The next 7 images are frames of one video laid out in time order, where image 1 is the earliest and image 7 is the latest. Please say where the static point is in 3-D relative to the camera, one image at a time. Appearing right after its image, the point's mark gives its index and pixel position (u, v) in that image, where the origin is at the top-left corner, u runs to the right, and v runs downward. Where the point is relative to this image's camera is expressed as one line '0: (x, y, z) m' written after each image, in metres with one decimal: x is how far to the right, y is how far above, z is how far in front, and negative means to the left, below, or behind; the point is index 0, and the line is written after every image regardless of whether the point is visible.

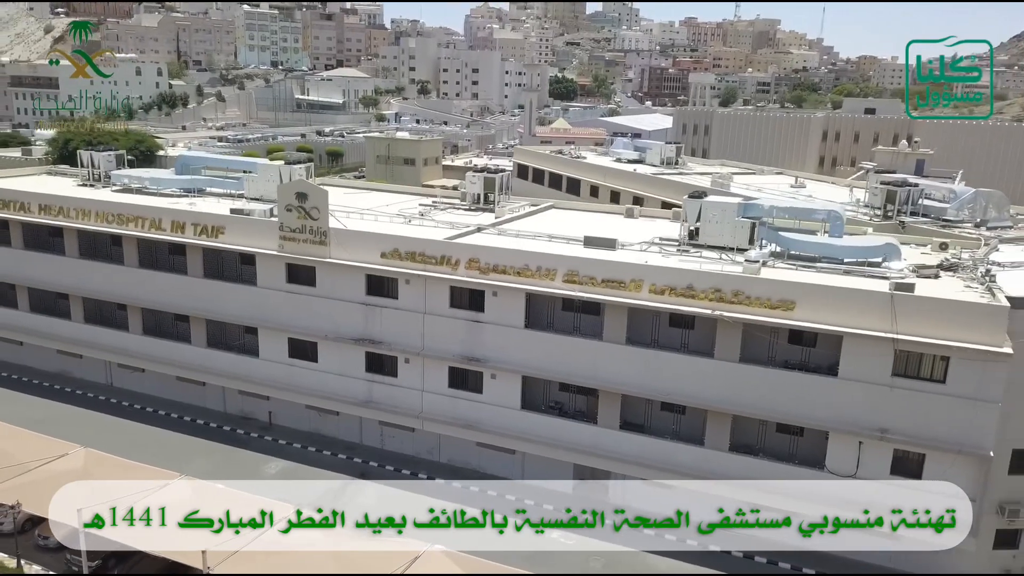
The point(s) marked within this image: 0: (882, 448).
0: (+9.7, -4.2, +19.4) m
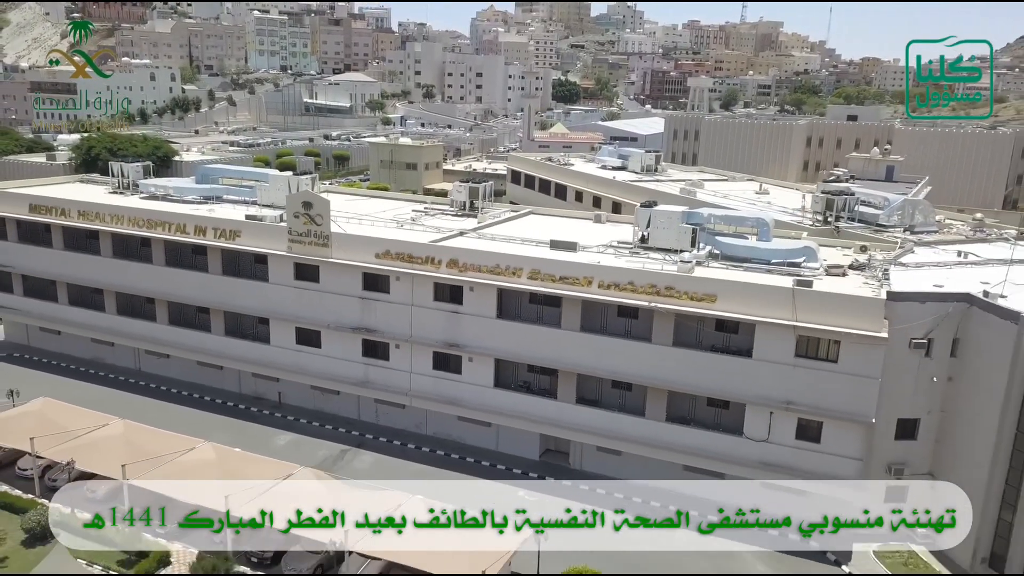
0: (+8.6, -4.1, +23.2) m
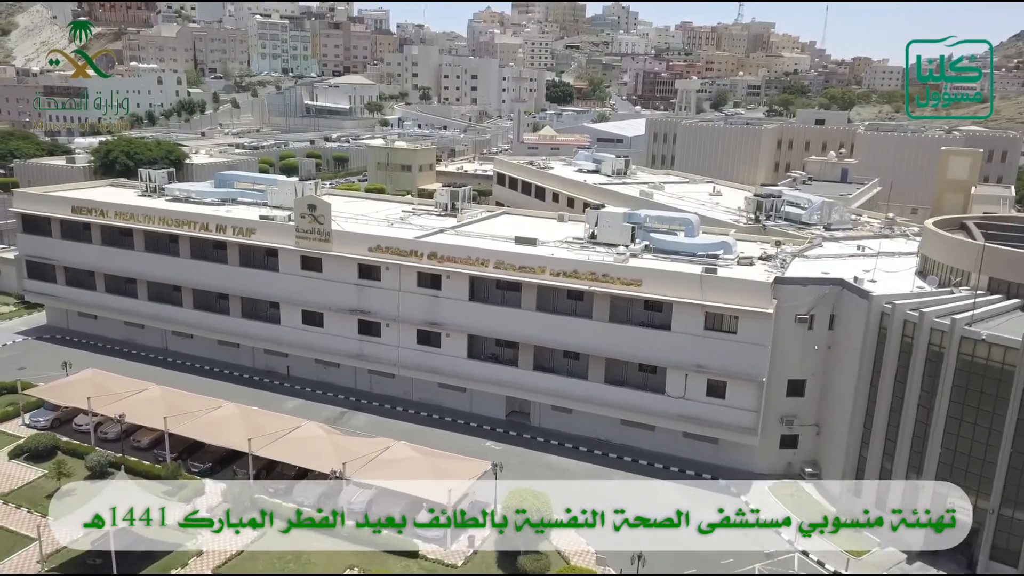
0: (+7.3, -3.6, +28.8) m
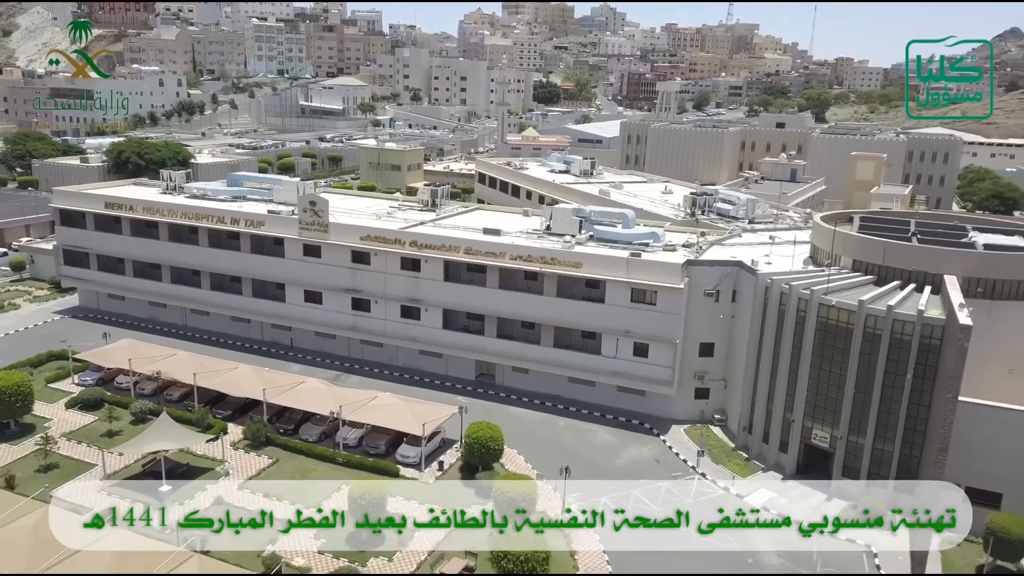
0: (+5.6, -2.6, +35.6) m
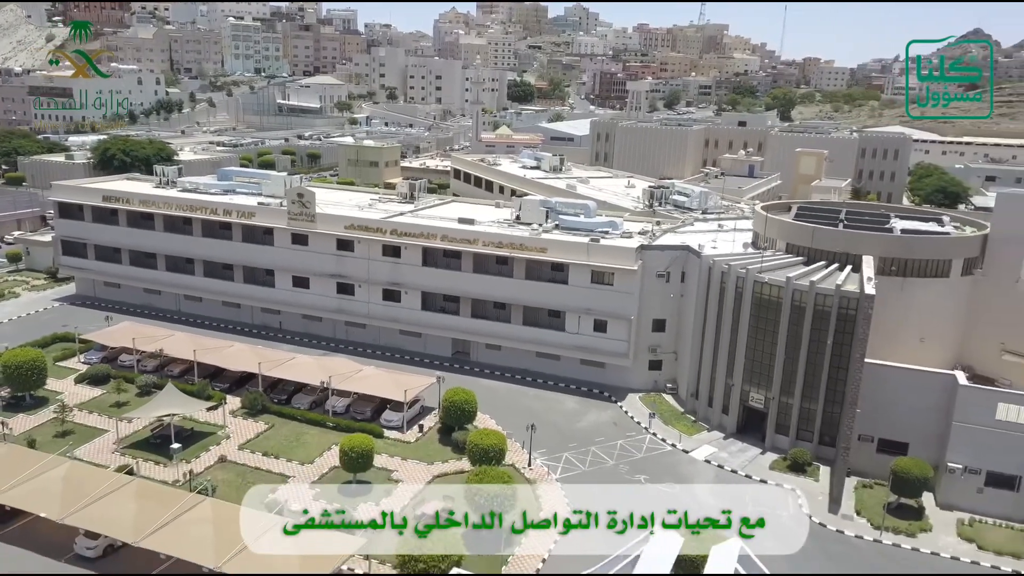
0: (+4.1, -1.7, +39.6) m
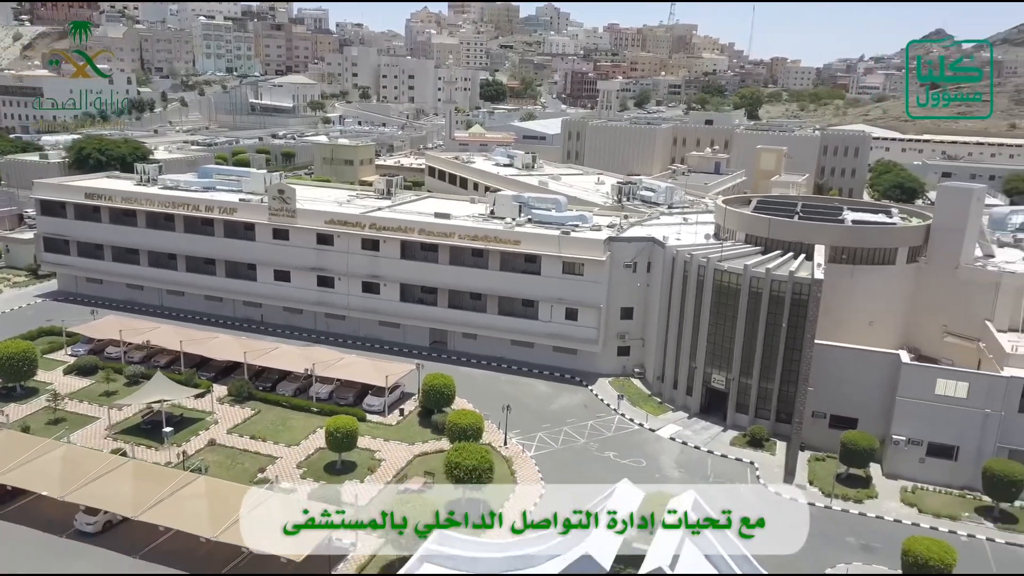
0: (+2.7, -1.1, +41.6) m
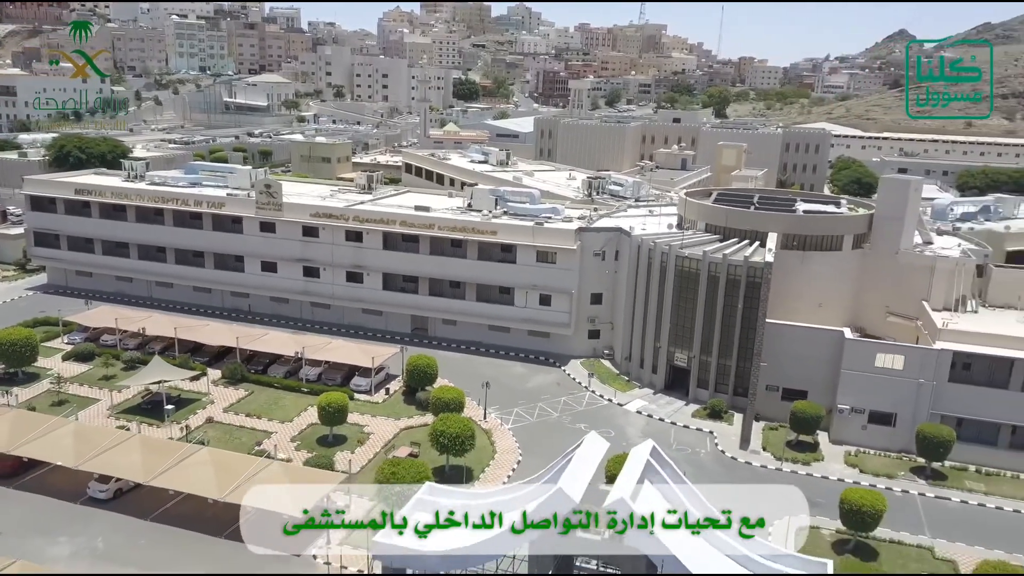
0: (+1.3, -0.4, +44.3) m
